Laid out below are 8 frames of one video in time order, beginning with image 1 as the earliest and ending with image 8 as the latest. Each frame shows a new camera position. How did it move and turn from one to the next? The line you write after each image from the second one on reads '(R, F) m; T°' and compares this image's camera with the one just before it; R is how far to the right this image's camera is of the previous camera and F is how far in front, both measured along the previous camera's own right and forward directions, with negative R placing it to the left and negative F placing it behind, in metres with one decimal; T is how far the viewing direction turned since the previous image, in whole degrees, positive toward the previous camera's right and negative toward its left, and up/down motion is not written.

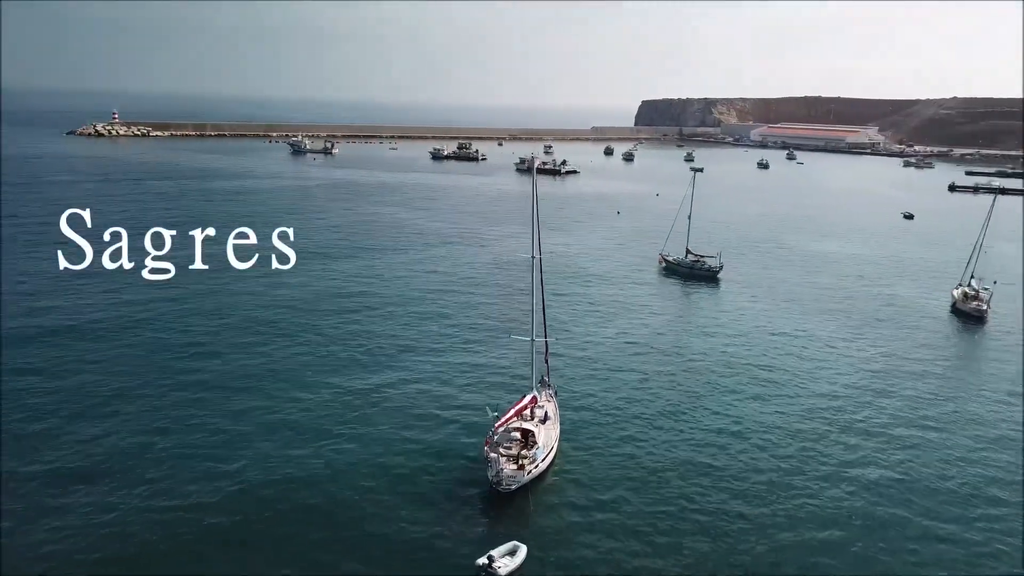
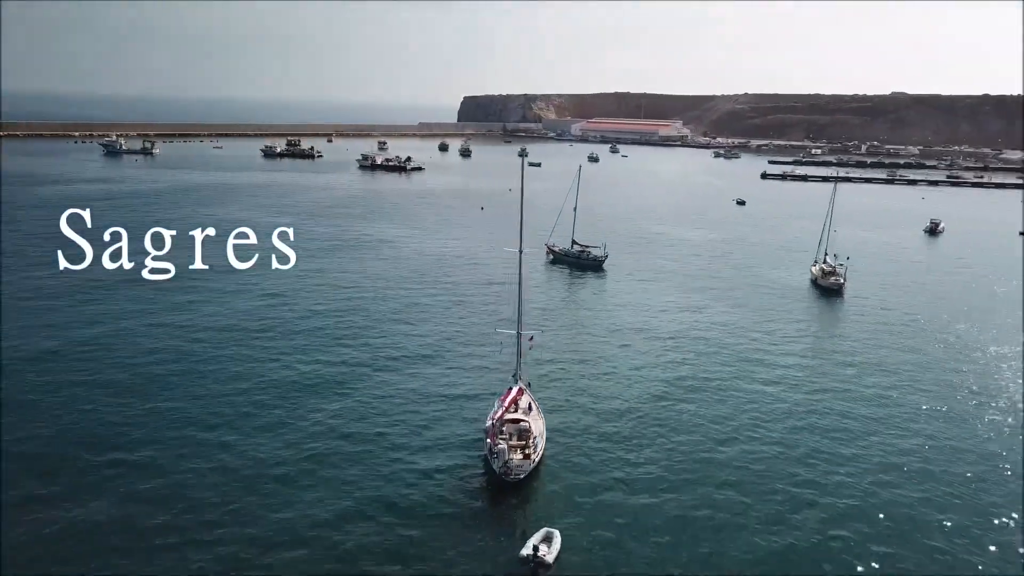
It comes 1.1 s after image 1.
(-4.9, +0.1) m; +13°
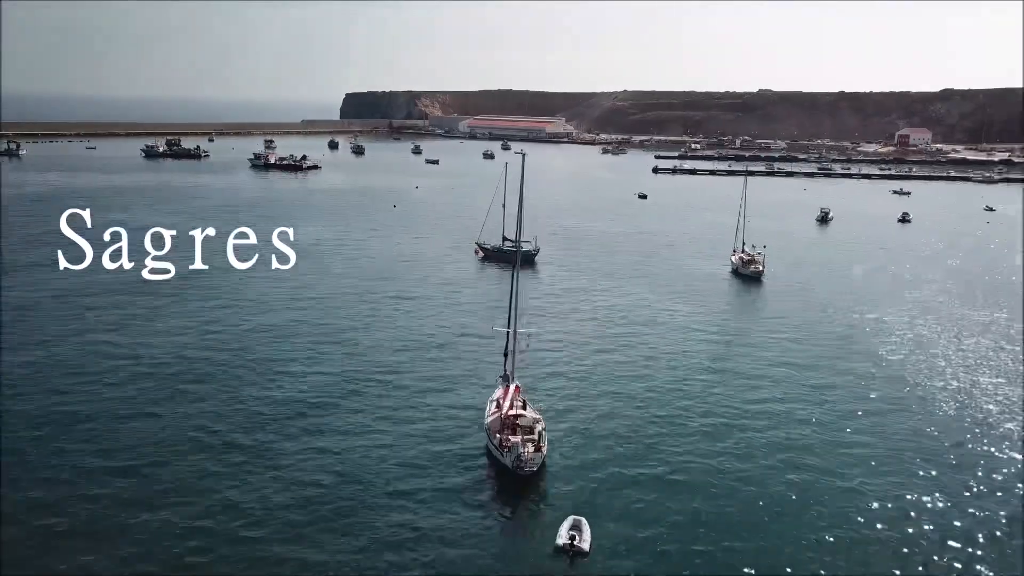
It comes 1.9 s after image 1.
(-3.4, +0.2) m; +8°
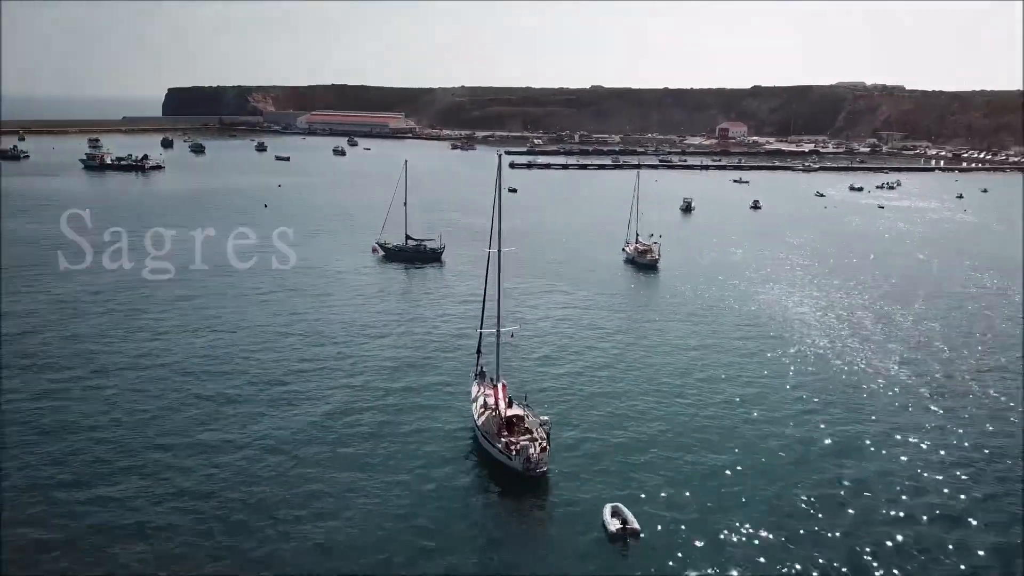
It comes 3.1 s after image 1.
(-4.8, +0.4) m; +12°
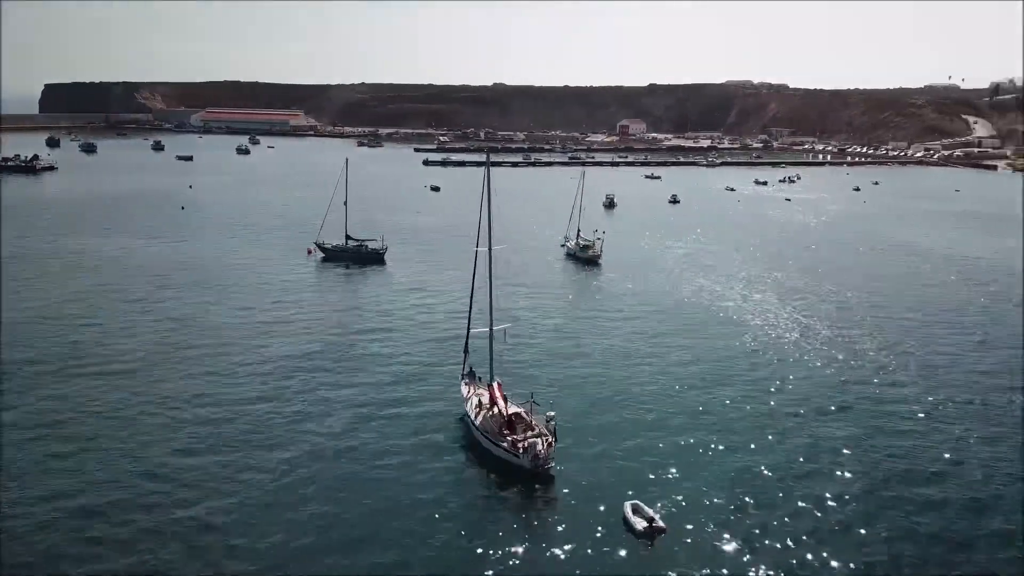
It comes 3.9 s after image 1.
(-3.1, +0.3) m; +7°
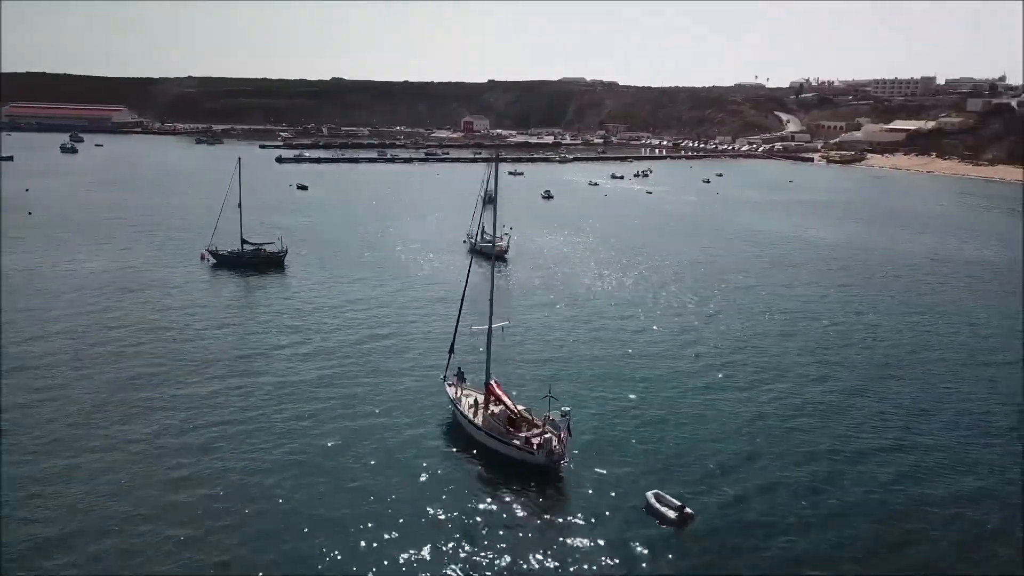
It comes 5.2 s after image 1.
(-5.0, +0.8) m; +12°
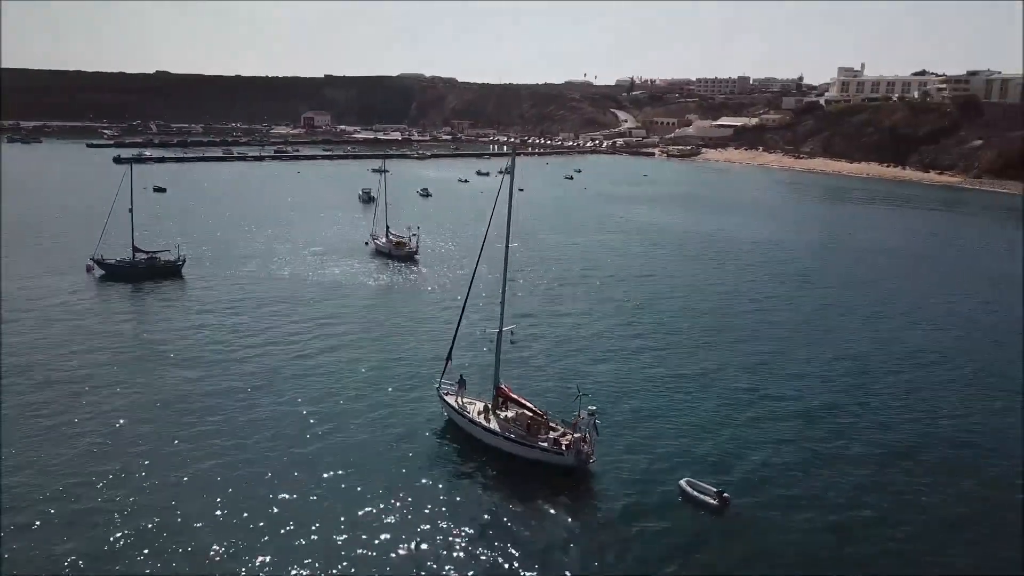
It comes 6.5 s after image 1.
(-5.4, +0.9) m; +12°
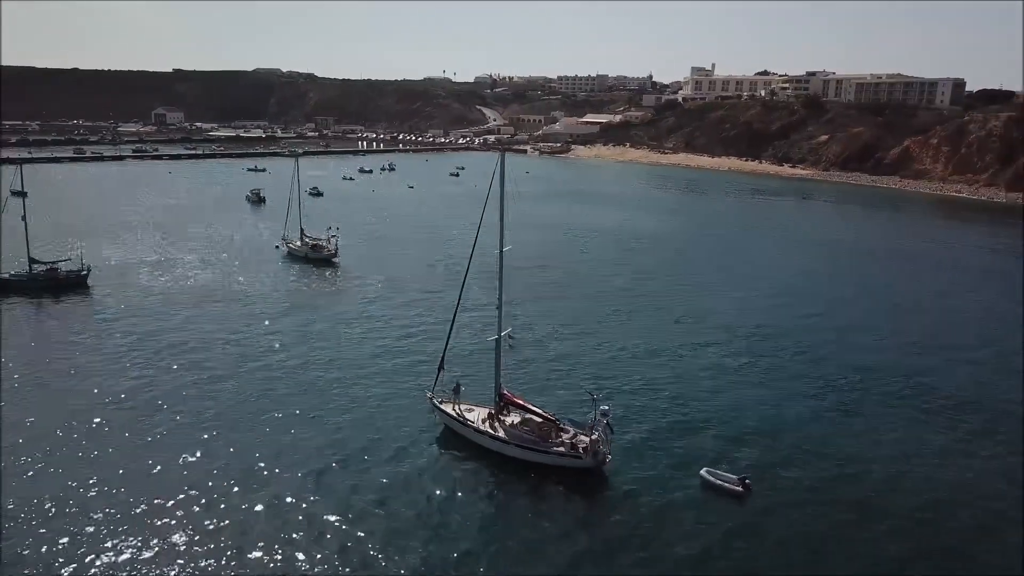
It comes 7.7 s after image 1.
(-4.5, +0.7) m; +10°
